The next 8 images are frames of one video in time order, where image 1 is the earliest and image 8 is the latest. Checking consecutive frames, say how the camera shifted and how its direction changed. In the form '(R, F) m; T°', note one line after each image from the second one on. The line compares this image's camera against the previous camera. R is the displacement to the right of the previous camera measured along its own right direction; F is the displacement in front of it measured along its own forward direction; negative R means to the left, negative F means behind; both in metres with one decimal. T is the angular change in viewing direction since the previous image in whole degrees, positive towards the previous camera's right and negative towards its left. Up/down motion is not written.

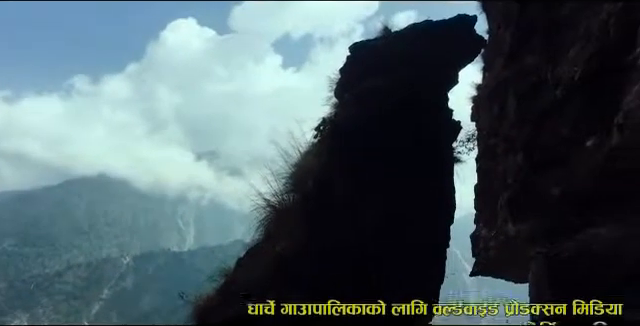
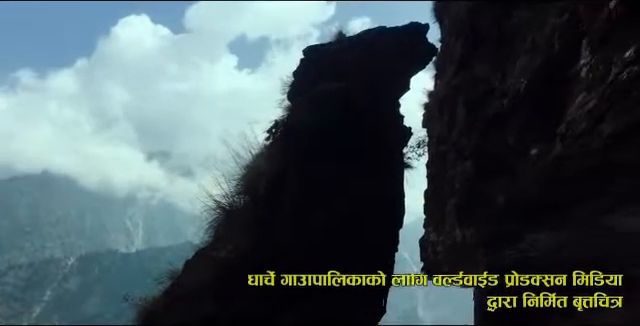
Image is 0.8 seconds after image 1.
(0.0, 0.0) m; +5°
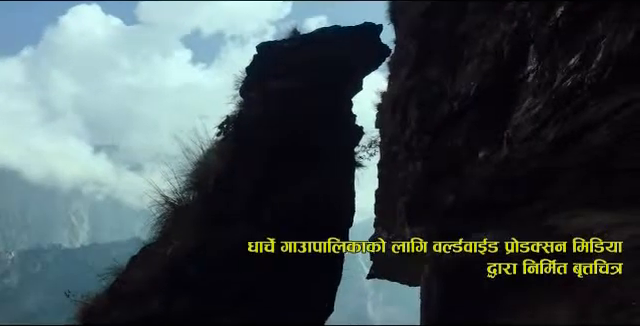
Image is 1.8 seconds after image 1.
(+5.2, 0.0) m; -17°
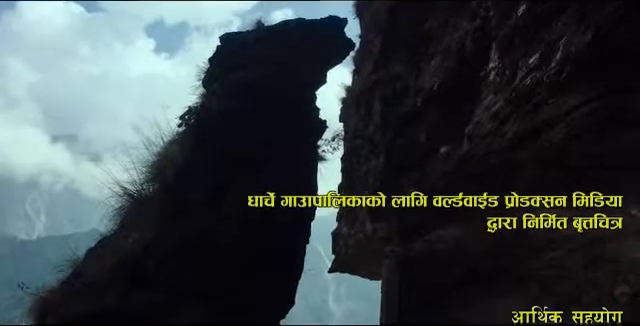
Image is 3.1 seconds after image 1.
(0.0, 0.0) m; +3°
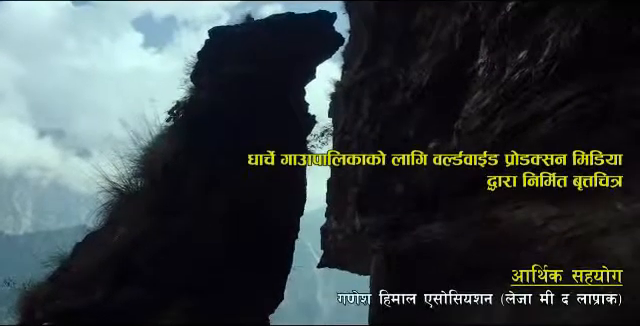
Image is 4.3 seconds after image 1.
(0.0, 0.0) m; +1°
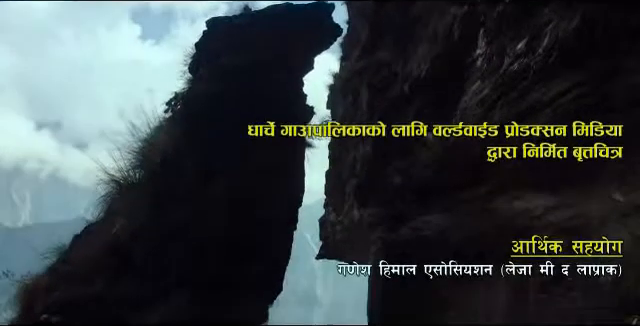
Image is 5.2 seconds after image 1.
(0.0, 0.0) m; 0°
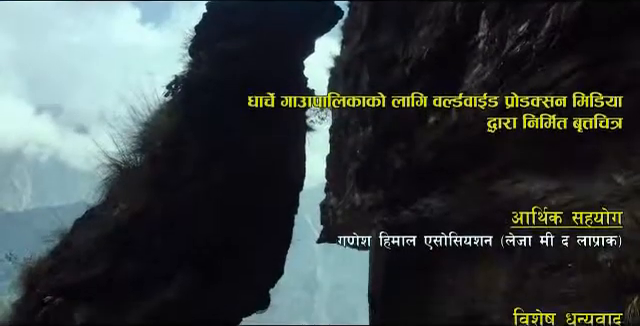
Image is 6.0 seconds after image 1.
(0.0, 0.0) m; 0°
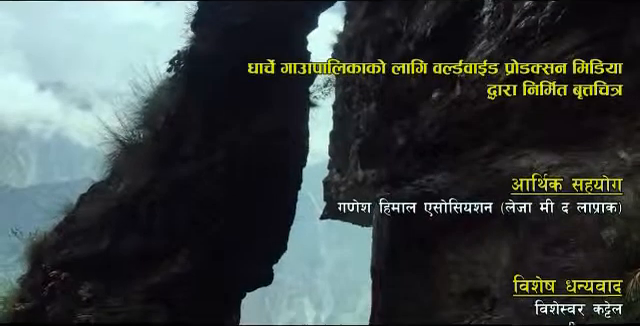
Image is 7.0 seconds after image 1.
(0.0, 0.0) m; 0°
